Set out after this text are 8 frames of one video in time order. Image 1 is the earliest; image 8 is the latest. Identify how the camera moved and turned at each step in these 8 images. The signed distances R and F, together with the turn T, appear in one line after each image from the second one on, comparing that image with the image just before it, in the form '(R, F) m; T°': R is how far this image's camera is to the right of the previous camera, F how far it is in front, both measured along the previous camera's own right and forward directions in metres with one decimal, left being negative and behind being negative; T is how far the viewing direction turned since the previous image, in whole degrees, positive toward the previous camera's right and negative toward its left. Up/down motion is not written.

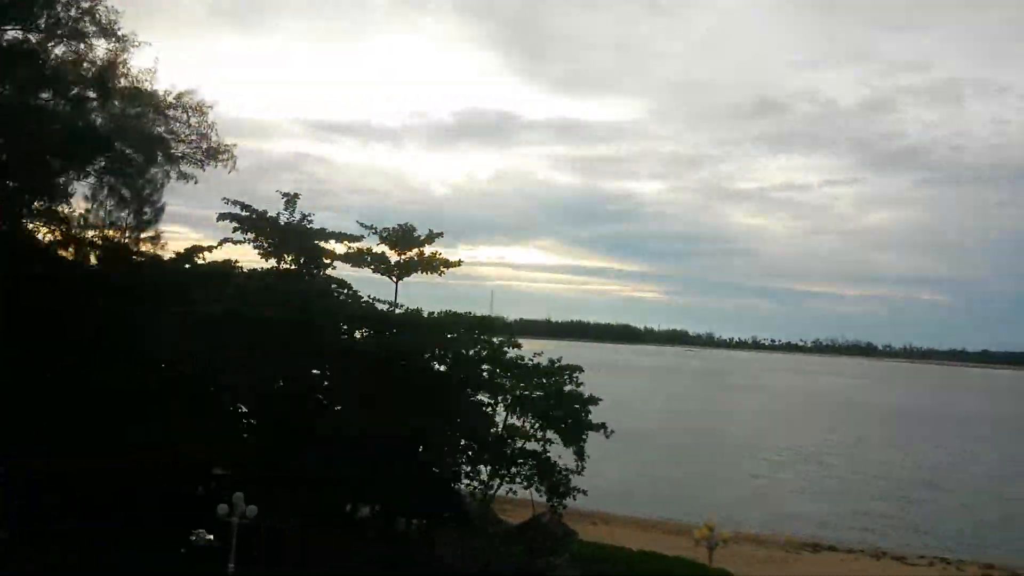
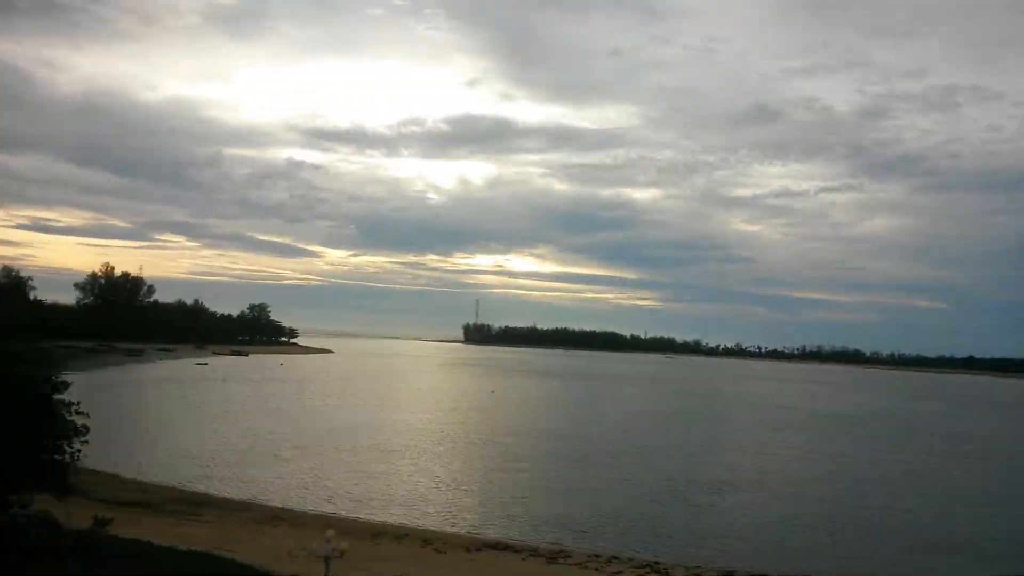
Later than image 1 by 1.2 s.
(+5.7, 0.0) m; 0°
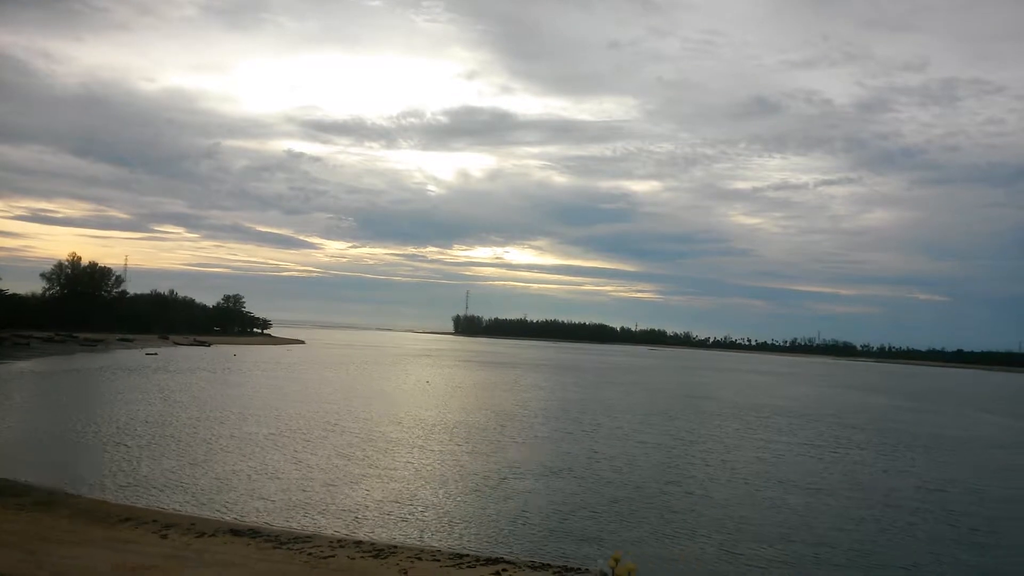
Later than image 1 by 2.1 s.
(+4.4, +0.1) m; 0°
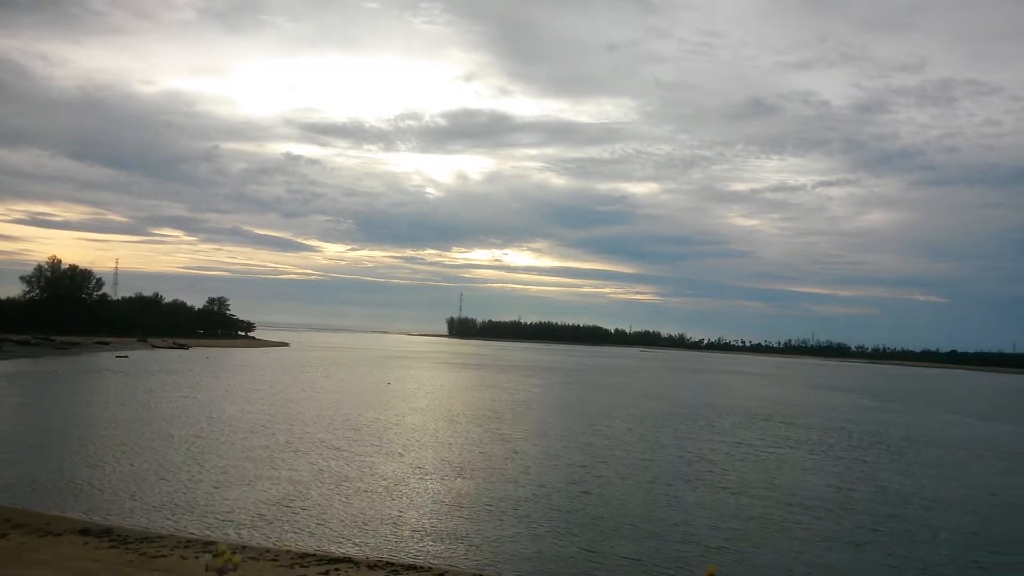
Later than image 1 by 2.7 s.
(+2.5, +0.1) m; 0°
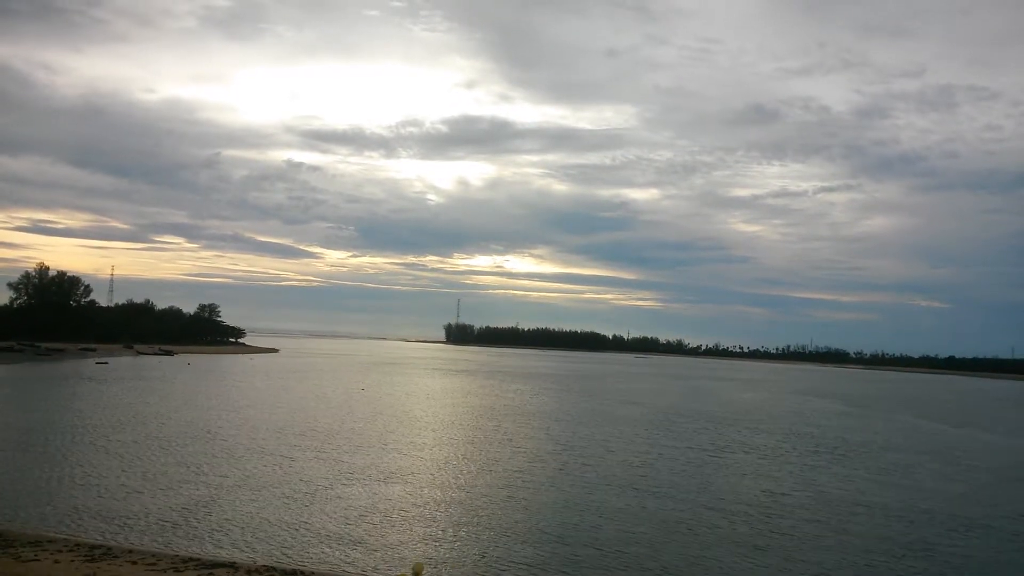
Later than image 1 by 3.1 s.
(+1.9, 0.0) m; 0°
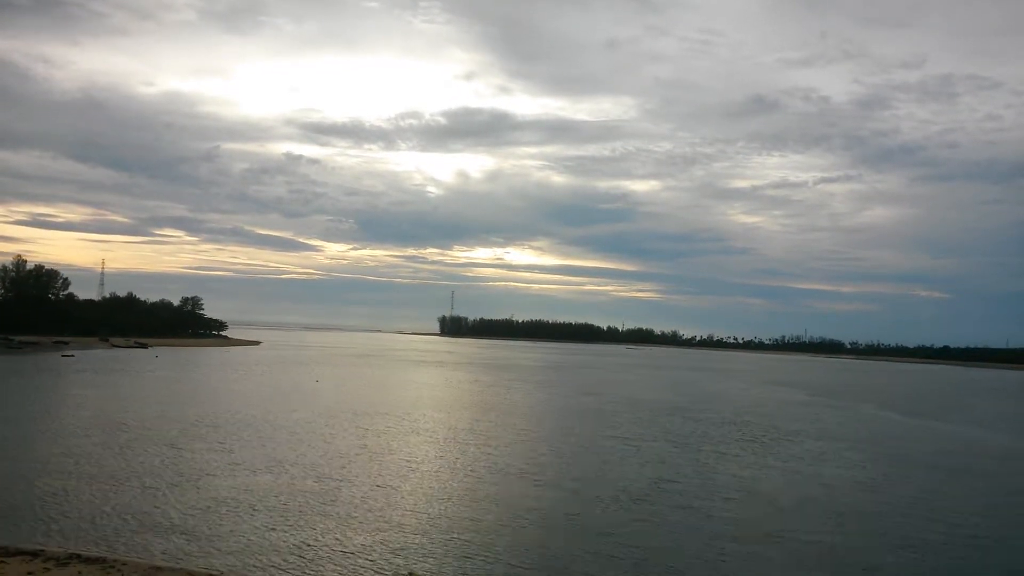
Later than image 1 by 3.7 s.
(+3.1, +0.1) m; 0°
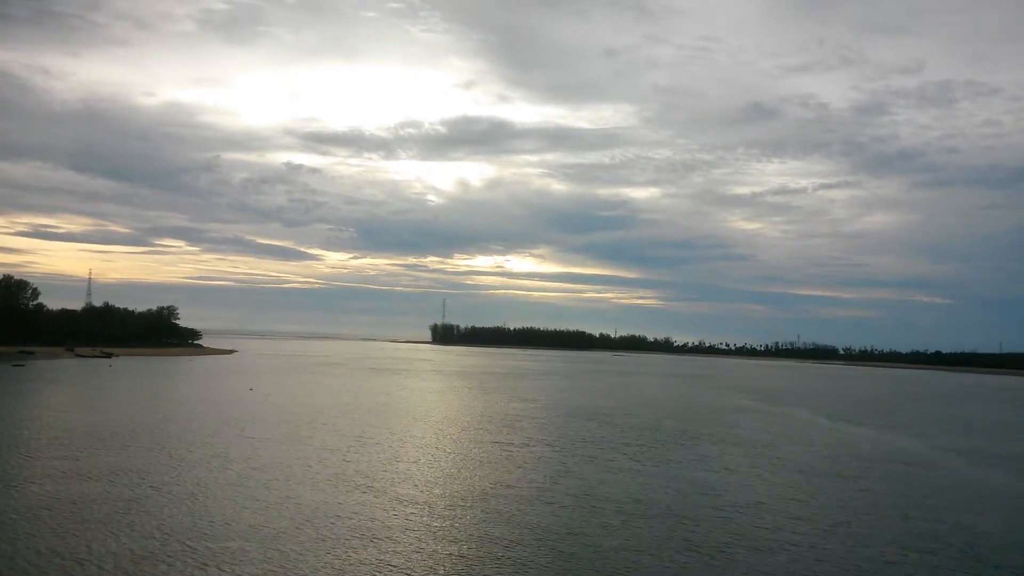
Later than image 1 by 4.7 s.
(+4.4, +0.1) m; 0°
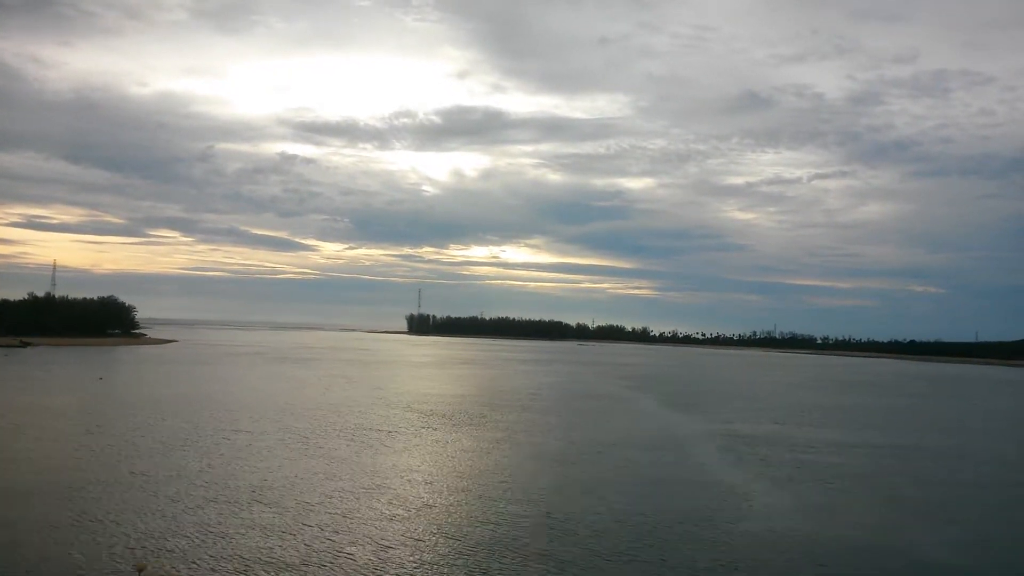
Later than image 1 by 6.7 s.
(+9.1, +0.6) m; 0°
